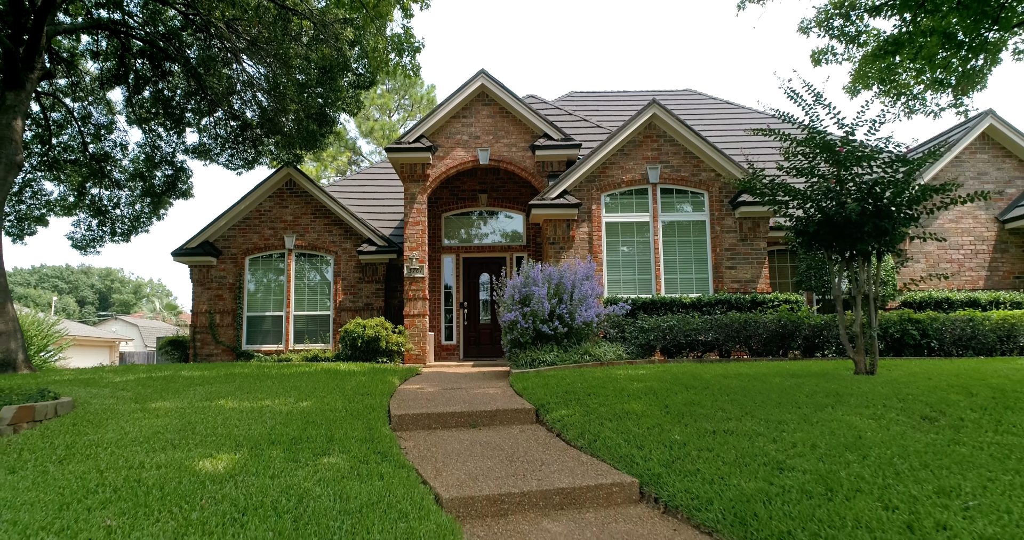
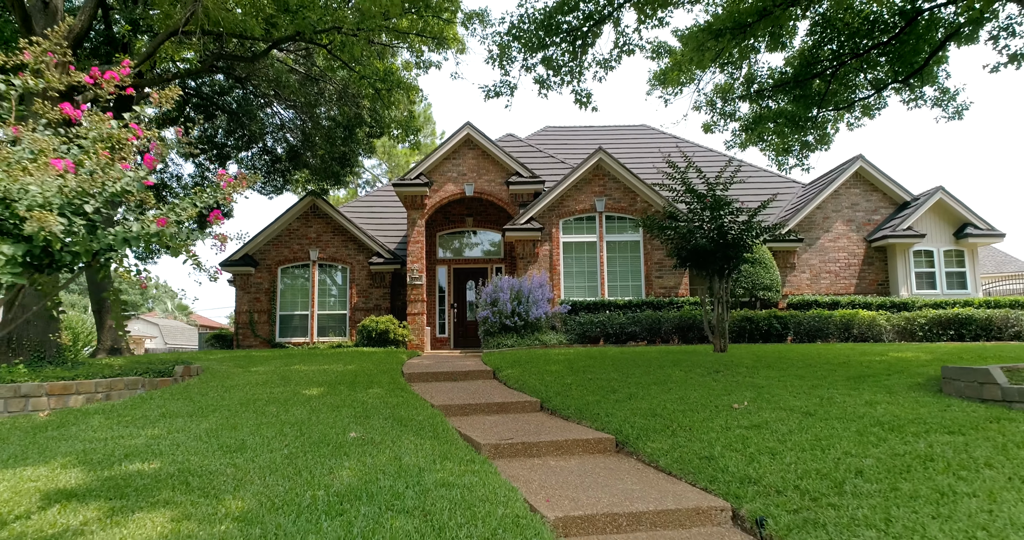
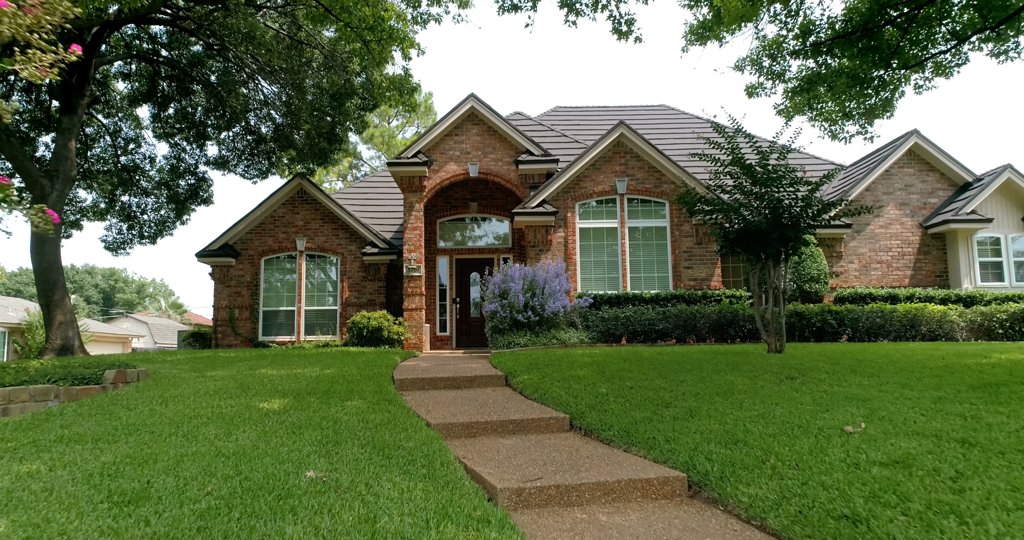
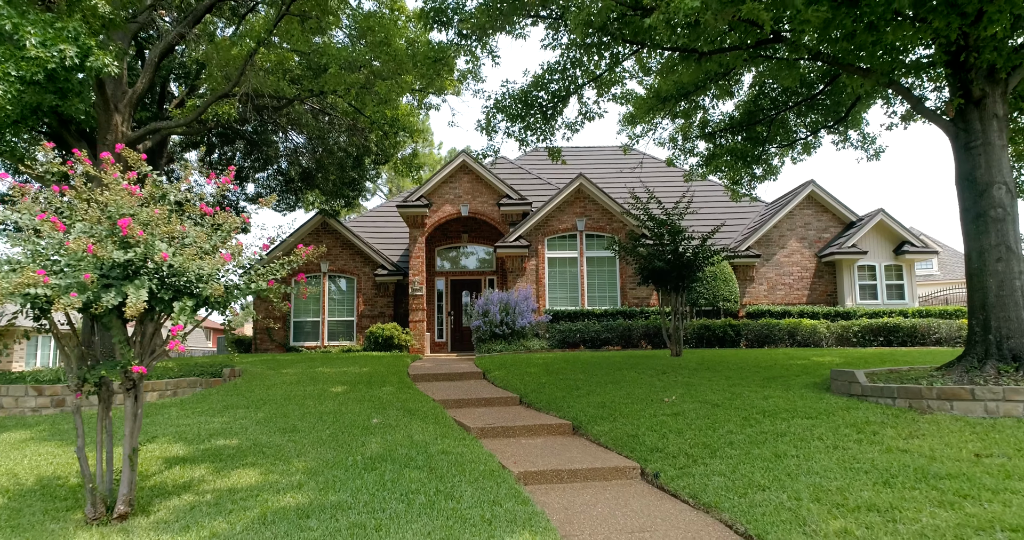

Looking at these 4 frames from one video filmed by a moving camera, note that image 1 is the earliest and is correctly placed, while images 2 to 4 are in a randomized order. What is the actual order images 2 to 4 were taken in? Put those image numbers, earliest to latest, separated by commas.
3, 2, 4
